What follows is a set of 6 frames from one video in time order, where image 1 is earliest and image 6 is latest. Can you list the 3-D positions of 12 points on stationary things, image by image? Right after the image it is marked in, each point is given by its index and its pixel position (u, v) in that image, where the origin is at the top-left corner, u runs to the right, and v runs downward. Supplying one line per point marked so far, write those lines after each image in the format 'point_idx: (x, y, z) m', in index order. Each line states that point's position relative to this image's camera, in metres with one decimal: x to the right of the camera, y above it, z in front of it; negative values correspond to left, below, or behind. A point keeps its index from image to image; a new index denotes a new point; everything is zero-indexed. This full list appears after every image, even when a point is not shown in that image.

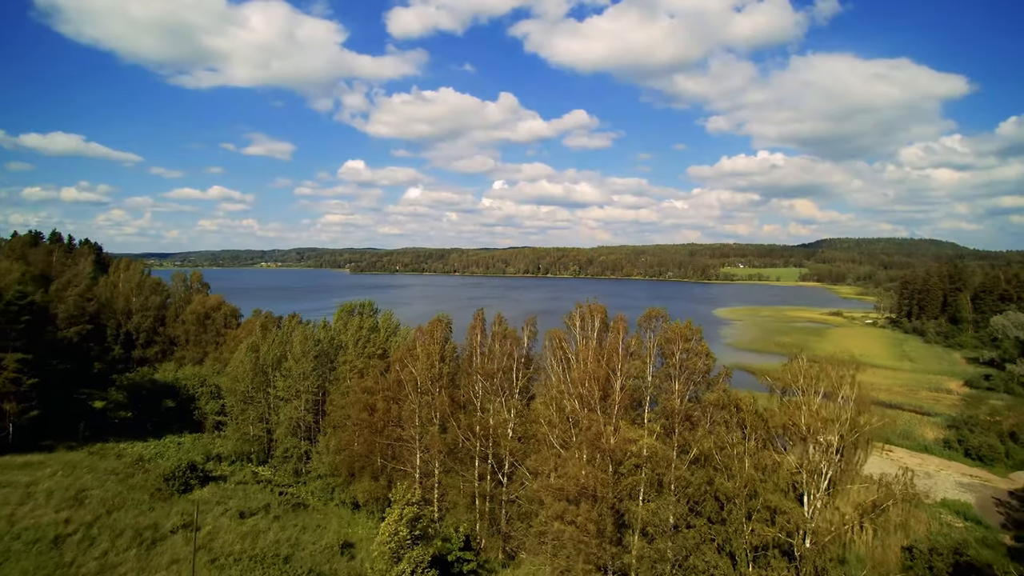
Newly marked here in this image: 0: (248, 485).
0: (-10.1, -7.6, +19.4) m
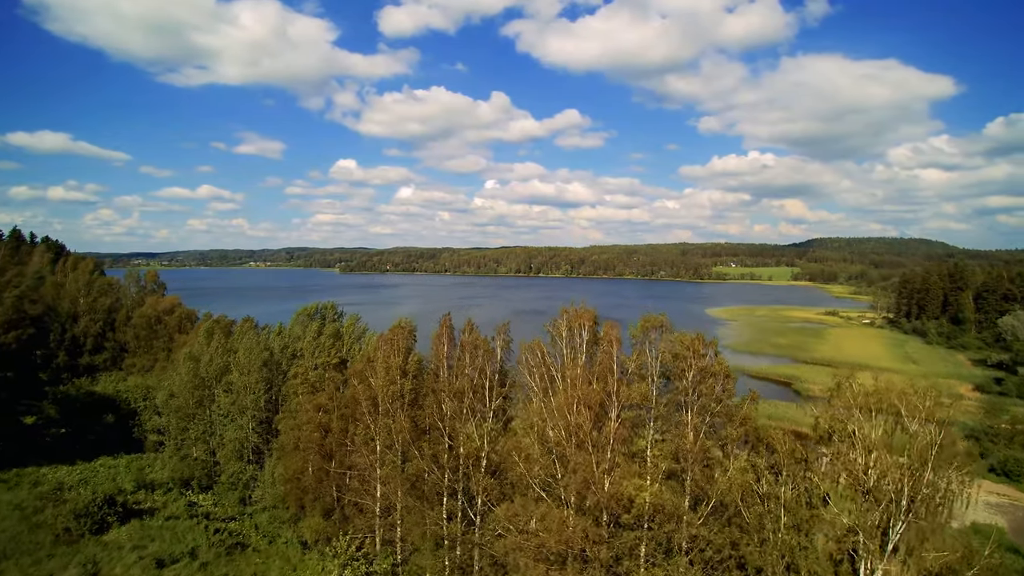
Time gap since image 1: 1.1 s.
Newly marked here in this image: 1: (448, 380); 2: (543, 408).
0: (-10.9, -7.6, +16.6) m
1: (-2.1, -2.9, +15.4) m
2: (+0.8, -3.2, +13.2) m
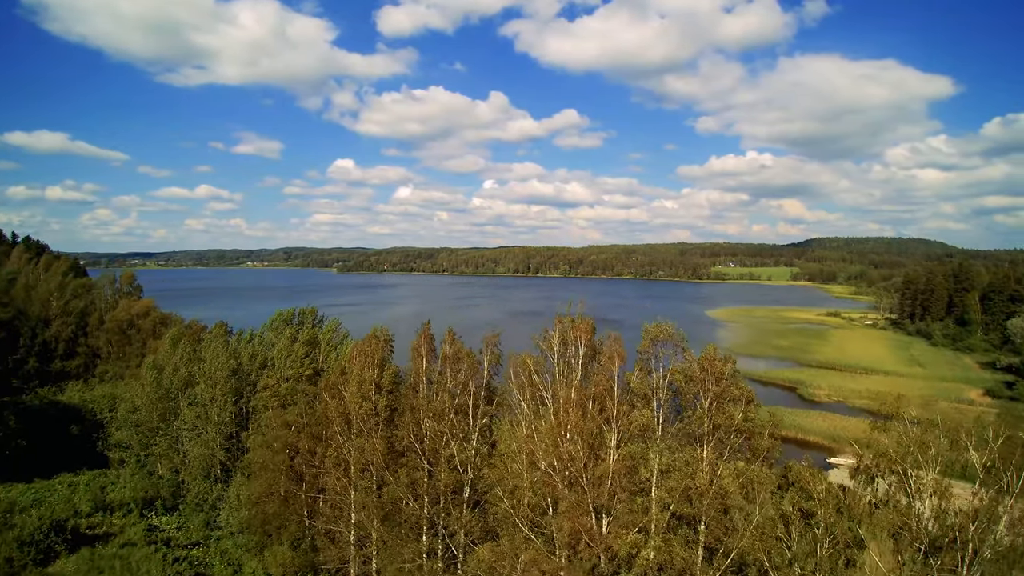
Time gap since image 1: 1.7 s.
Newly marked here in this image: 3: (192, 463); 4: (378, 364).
0: (-11.2, -7.7, +15.1) m
1: (-2.4, -3.0, +13.9) m
2: (+0.4, -3.3, +11.7) m
3: (-11.5, -6.4, +18.5) m
4: (-3.9, -2.2, +14.4) m
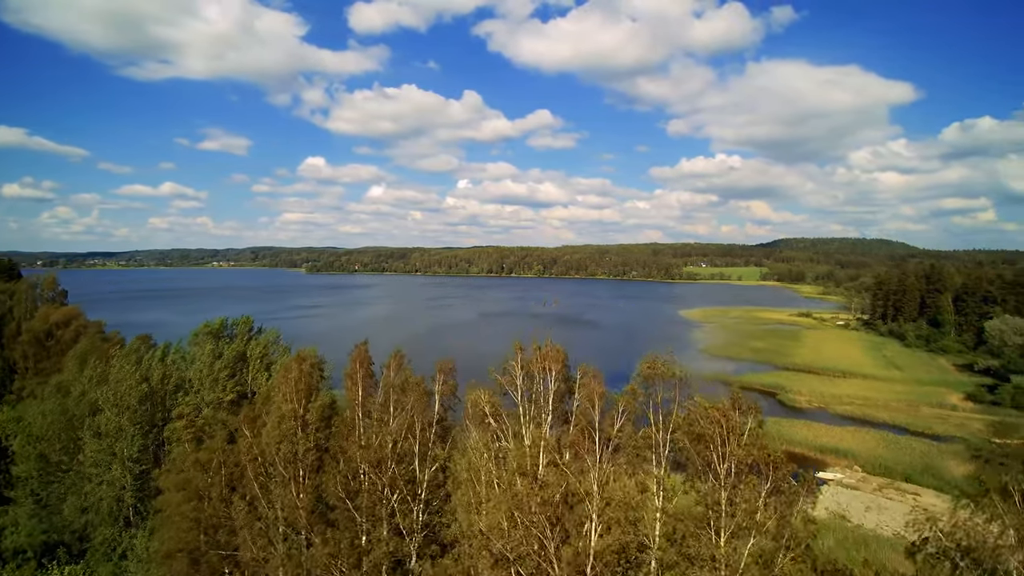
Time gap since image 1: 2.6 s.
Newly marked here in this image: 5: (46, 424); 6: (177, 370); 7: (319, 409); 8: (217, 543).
0: (-12.1, -8.0, +12.0) m
1: (-3.2, -3.3, +11.3) m
2: (-0.3, -3.5, +9.2) m
3: (-12.5, -6.7, +15.3) m
4: (-4.7, -2.4, +11.7) m
5: (-15.3, -4.4, +16.5) m
6: (-11.9, -3.0, +18.1) m
7: (-4.5, -2.8, +12.0) m
8: (-6.8, -5.9, +11.8) m
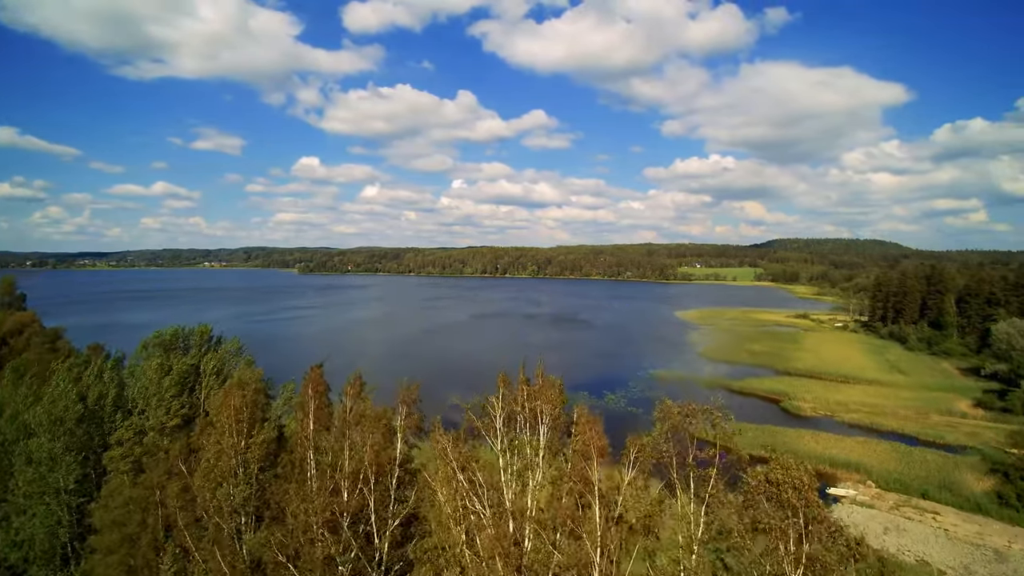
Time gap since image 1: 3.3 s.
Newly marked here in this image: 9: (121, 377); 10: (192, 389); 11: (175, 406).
0: (-12.4, -8.2, +10.0) m
1: (-3.5, -3.5, +9.4) m
2: (-0.6, -3.7, +7.4) m
3: (-12.9, -6.8, +13.4) m
4: (-5.1, -2.6, +9.8) m
5: (-15.7, -4.5, +14.5) m
6: (-12.3, -3.2, +16.2) m
7: (-4.8, -3.0, +10.1) m
8: (-7.2, -6.1, +9.9) m
9: (-12.6, -2.8, +16.6) m
10: (-9.2, -2.9, +14.7) m
11: (-9.3, -3.2, +14.1) m
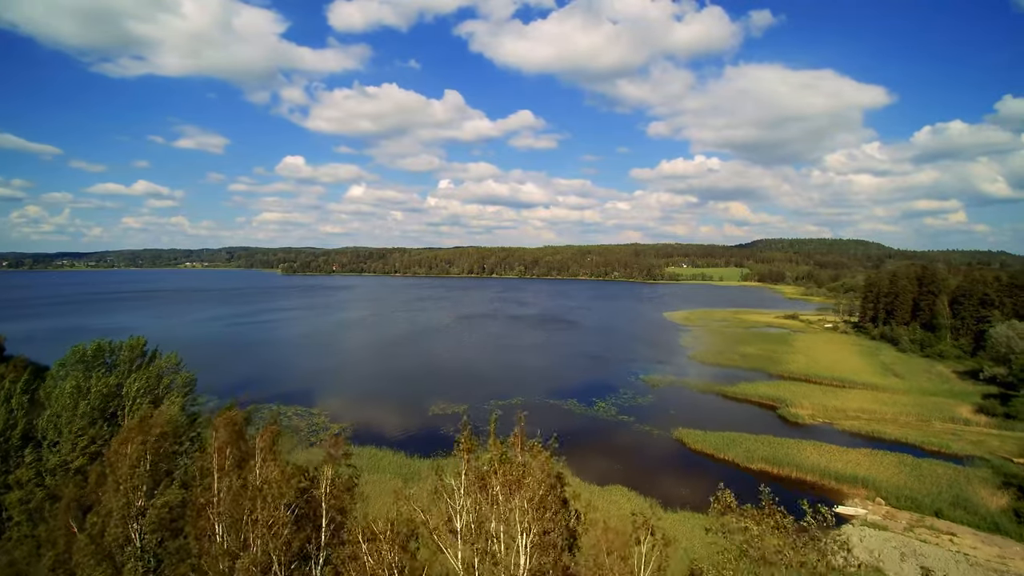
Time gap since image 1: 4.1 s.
0: (-12.8, -8.3, +7.6) m
1: (-3.9, -3.6, +7.2) m
2: (-0.9, -3.9, +5.3) m
3: (-13.4, -7.0, +10.9) m
4: (-5.5, -2.8, +7.6) m
5: (-16.2, -4.7, +12.0) m
6: (-12.8, -3.4, +13.7) m
7: (-5.2, -3.2, +7.9) m
8: (-7.5, -6.3, +7.6) m
9: (-13.2, -3.0, +14.2) m
10: (-9.7, -3.1, +12.3) m
11: (-9.8, -3.4, +11.8) m
